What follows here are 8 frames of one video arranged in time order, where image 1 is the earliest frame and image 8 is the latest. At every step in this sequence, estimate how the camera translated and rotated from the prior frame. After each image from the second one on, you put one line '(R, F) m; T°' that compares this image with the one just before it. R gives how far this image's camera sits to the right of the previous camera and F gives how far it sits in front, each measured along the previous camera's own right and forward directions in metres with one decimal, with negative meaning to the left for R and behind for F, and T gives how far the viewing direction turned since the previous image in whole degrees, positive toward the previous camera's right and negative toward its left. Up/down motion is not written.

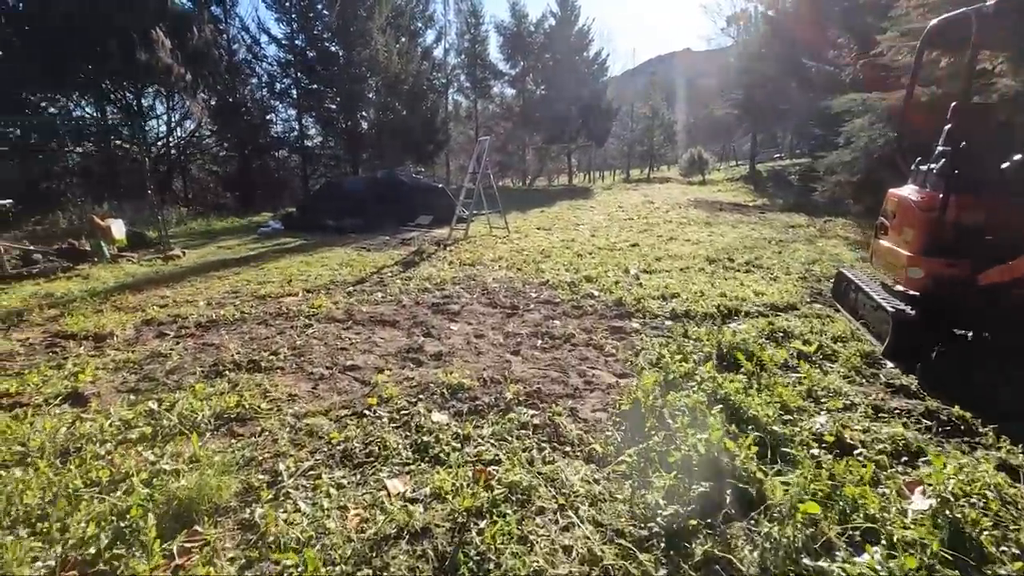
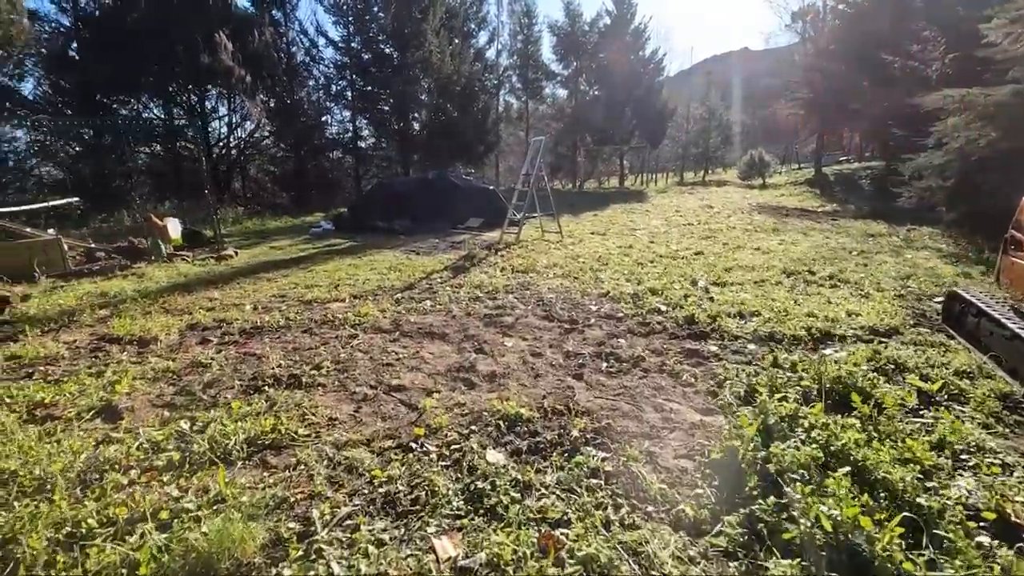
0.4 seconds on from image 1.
(-0.1, +0.3) m; -5°
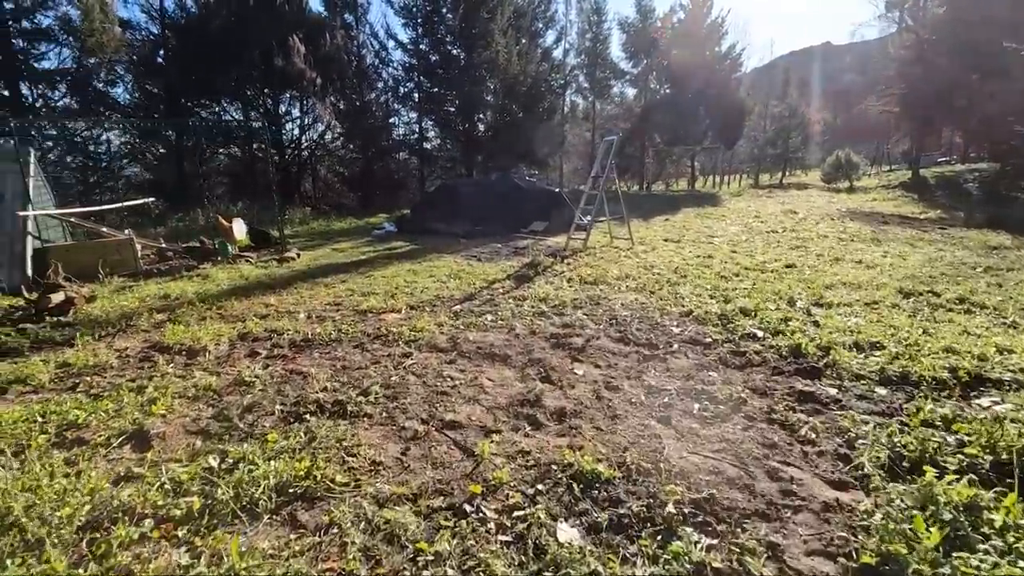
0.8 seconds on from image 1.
(-0.1, +0.4) m; -6°
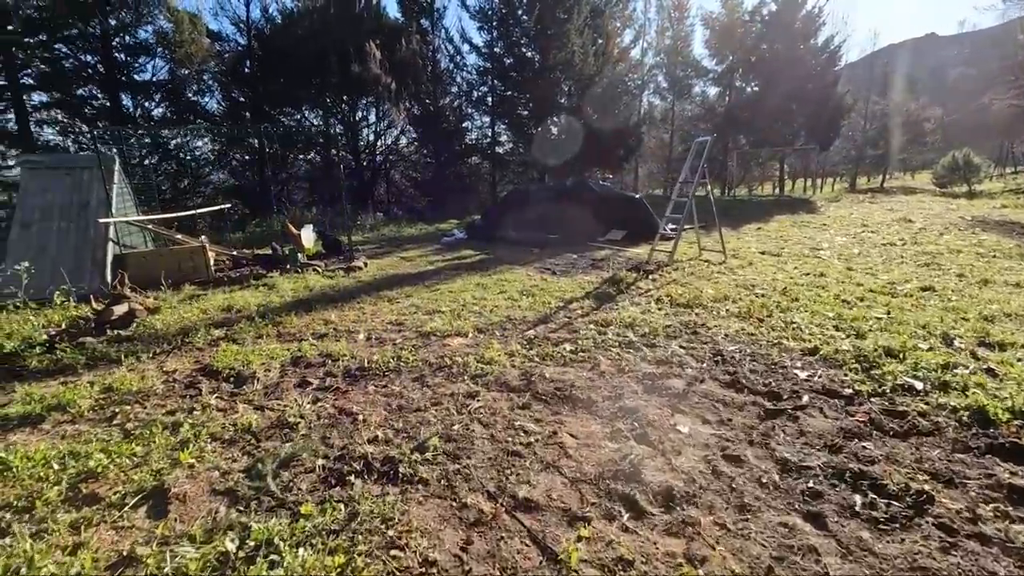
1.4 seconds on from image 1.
(-0.1, +0.5) m; -7°
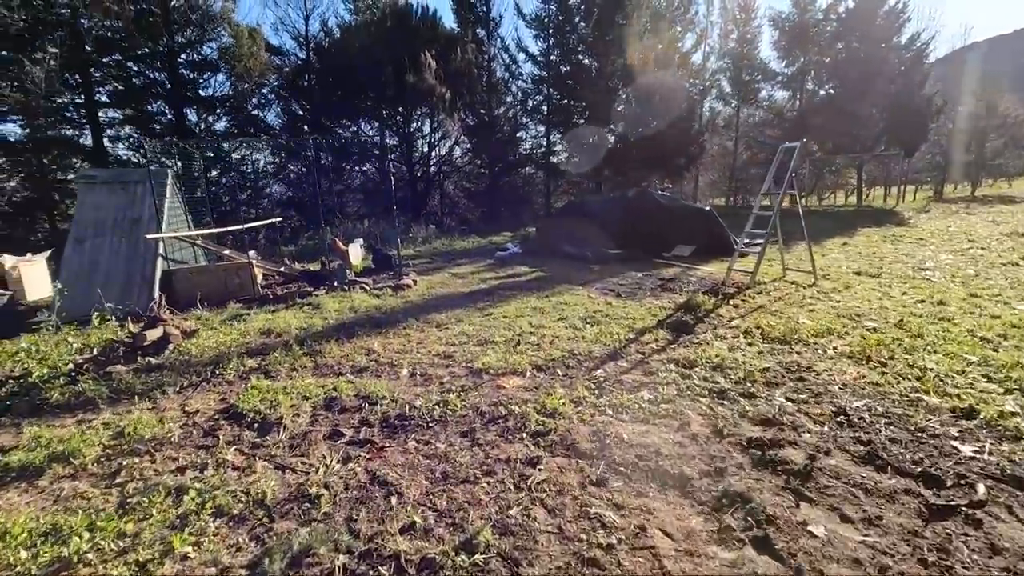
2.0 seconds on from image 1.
(-0.1, +0.5) m; -5°
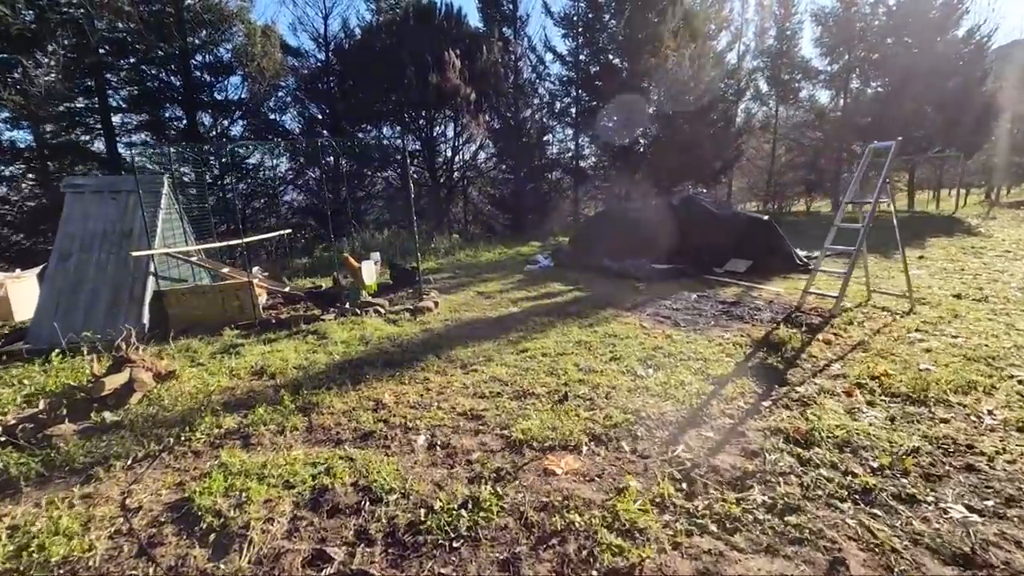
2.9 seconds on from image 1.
(-0.1, +0.8) m; -2°
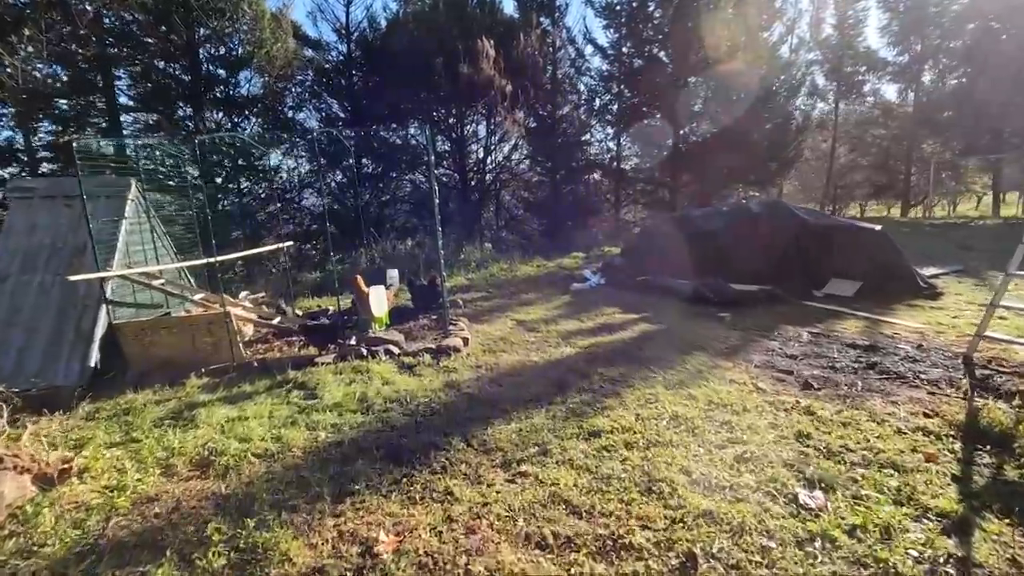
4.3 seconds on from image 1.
(-0.2, +1.3) m; -3°
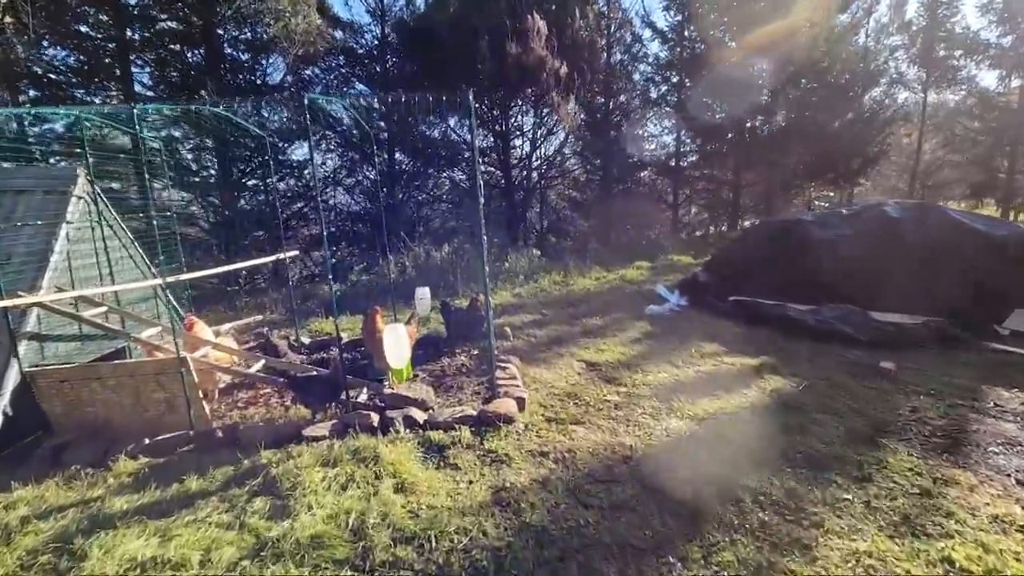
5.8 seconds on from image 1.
(-0.2, +1.3) m; -4°
